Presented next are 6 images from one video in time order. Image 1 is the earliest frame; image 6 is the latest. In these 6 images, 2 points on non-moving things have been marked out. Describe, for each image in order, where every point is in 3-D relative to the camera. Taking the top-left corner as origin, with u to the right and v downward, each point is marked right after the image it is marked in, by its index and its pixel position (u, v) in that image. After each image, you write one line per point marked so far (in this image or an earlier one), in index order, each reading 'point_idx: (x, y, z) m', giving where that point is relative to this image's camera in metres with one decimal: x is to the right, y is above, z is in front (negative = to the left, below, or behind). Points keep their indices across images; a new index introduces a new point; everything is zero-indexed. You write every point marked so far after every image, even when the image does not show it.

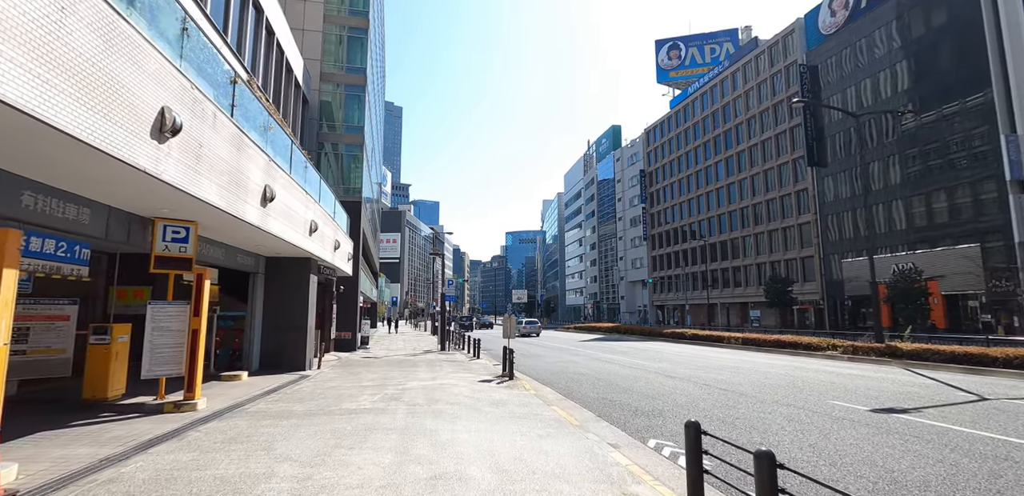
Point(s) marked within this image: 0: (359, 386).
0: (-3.9, -3.5, +12.7) m
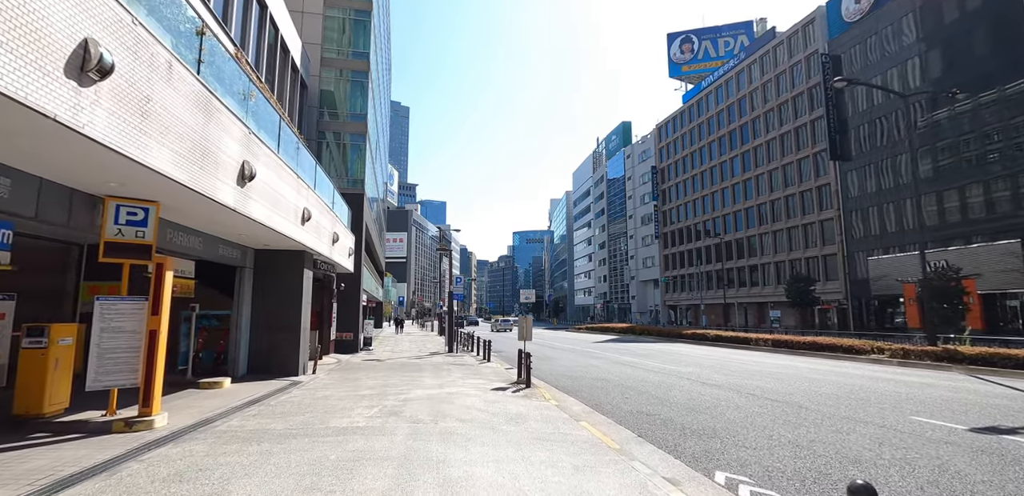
0: (-3.5, -3.3, +11.0) m
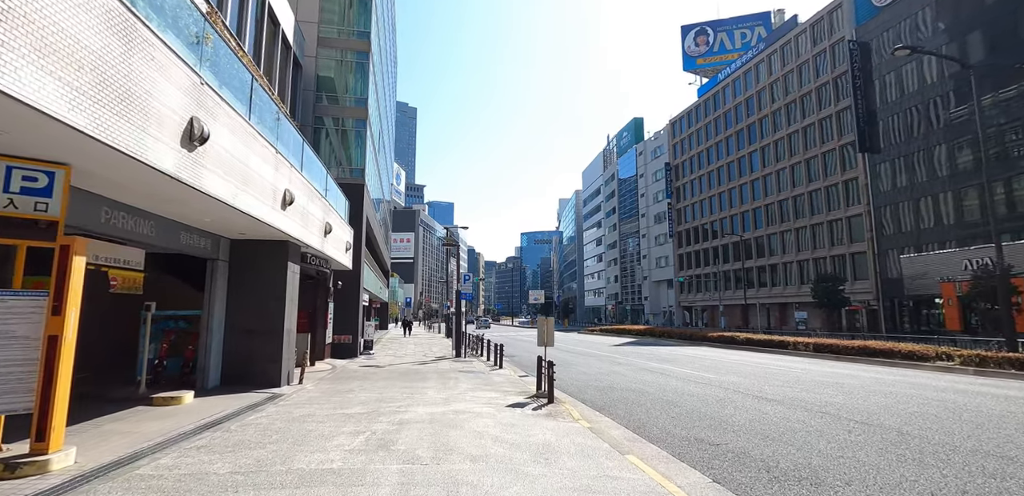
0: (-3.1, -3.0, +8.9) m
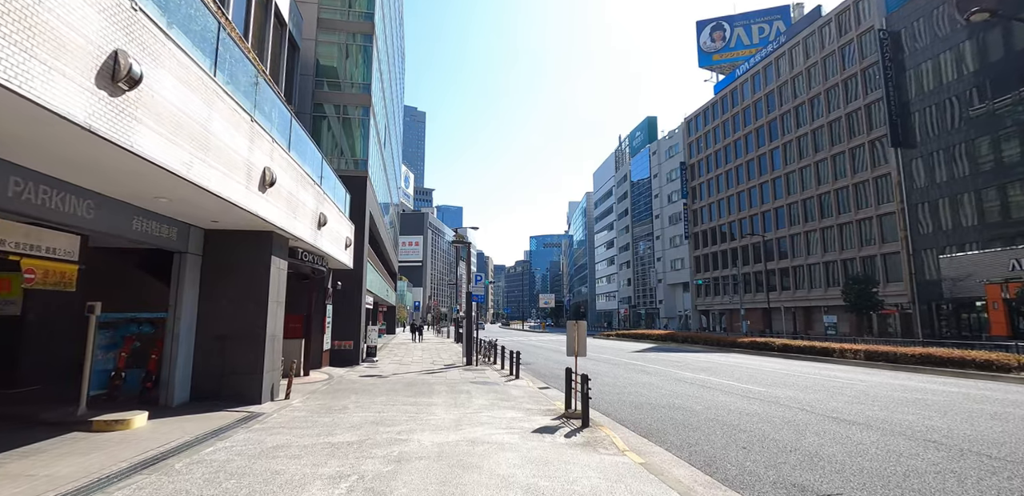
0: (-2.7, -2.8, +7.0) m
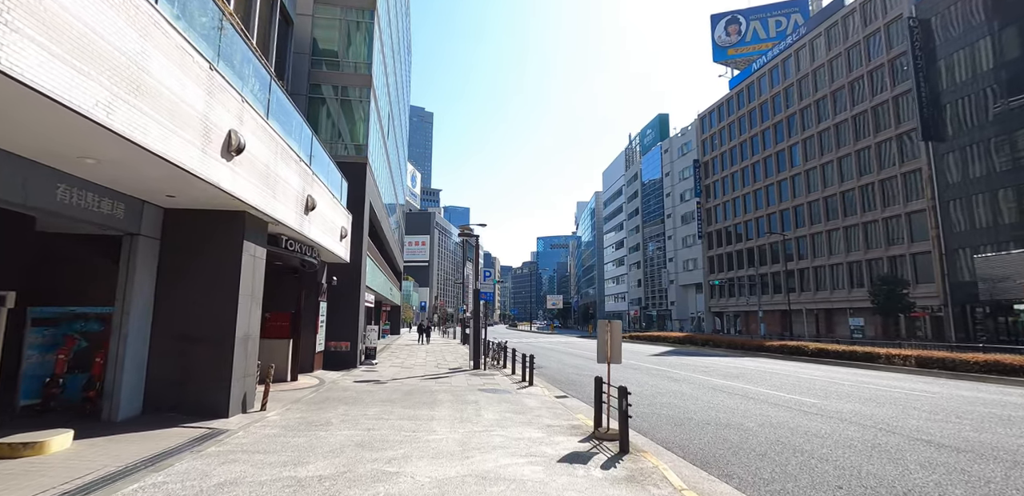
0: (-2.4, -2.5, +5.2) m
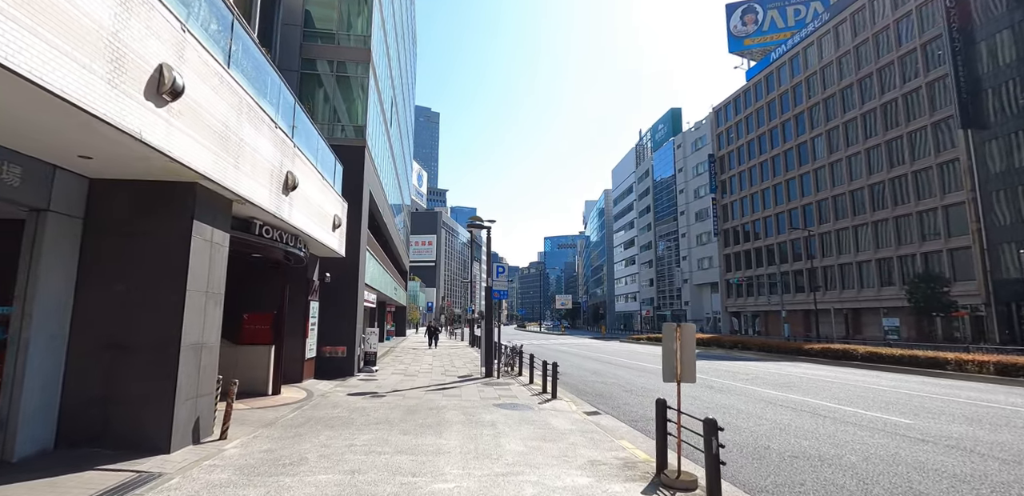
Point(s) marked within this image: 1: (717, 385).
0: (-2.0, -2.2, +3.1) m
1: (+6.5, -4.4, +15.9) m
